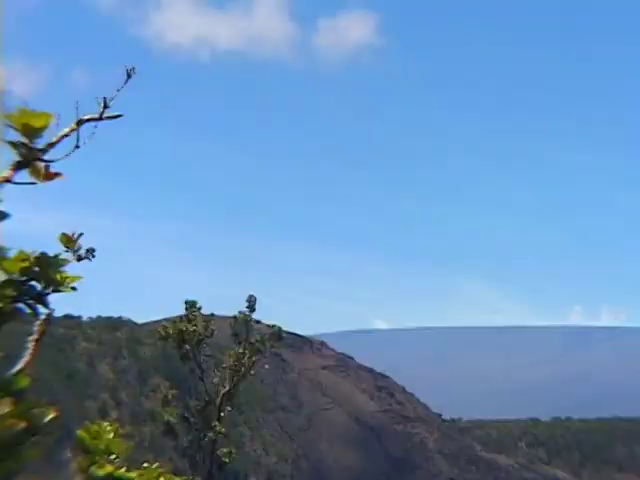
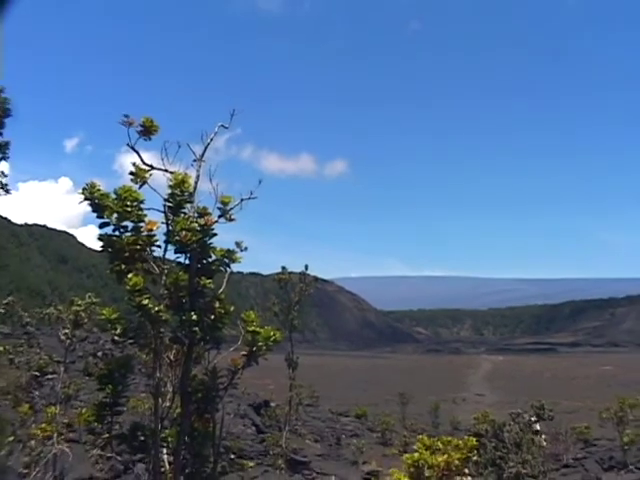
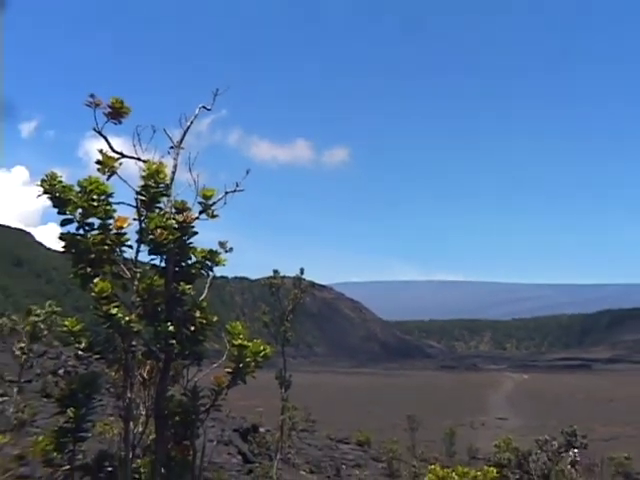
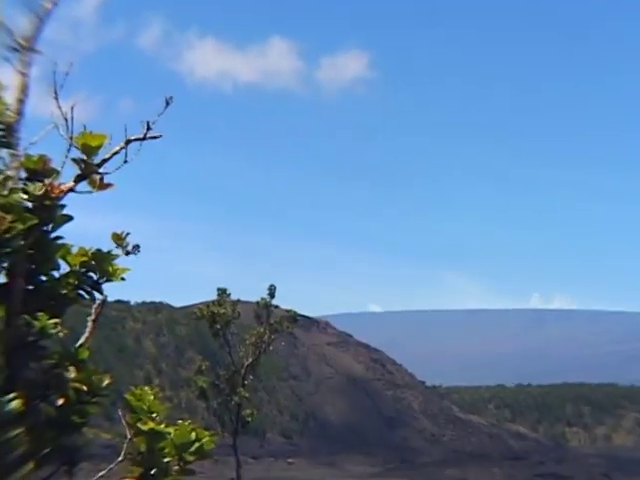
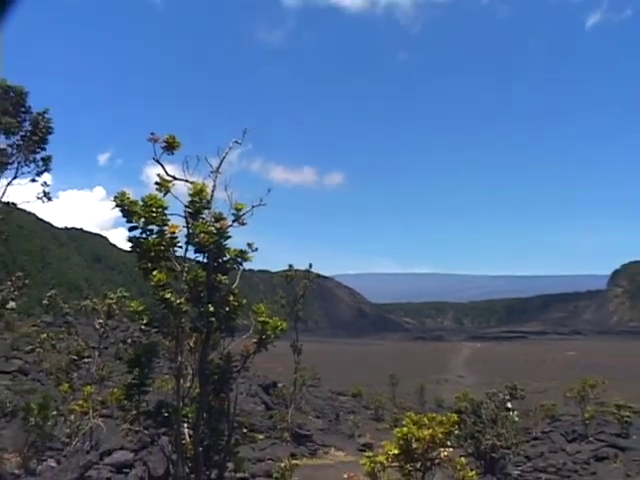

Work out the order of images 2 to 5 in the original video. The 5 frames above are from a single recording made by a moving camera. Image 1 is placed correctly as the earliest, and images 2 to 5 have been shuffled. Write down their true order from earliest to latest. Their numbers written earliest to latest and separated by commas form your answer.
4, 3, 2, 5
